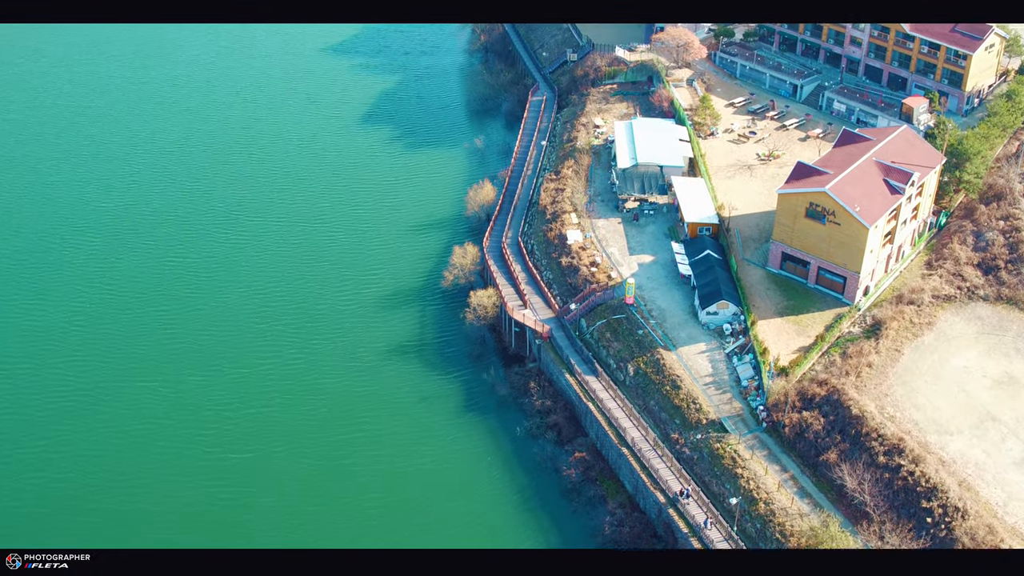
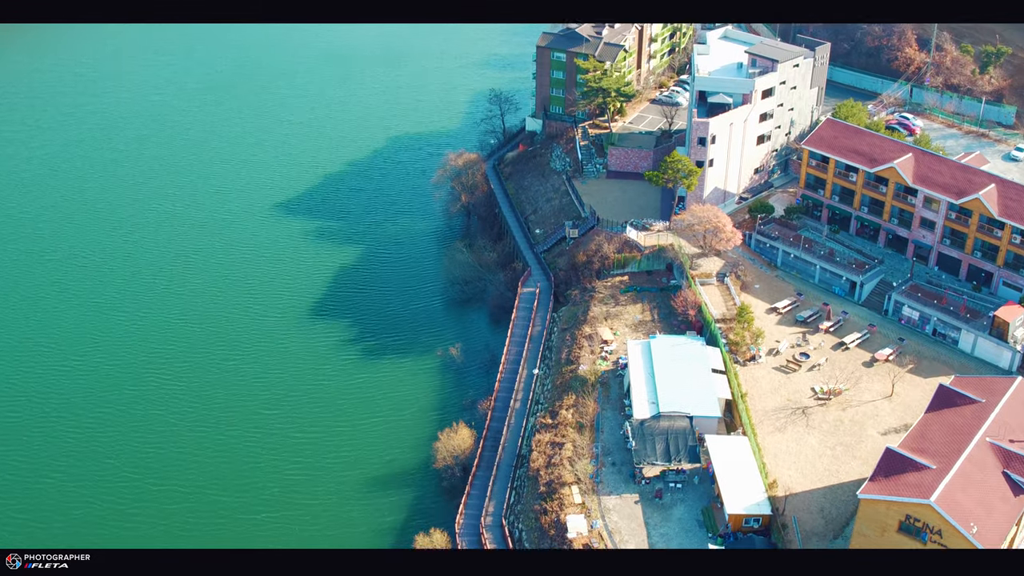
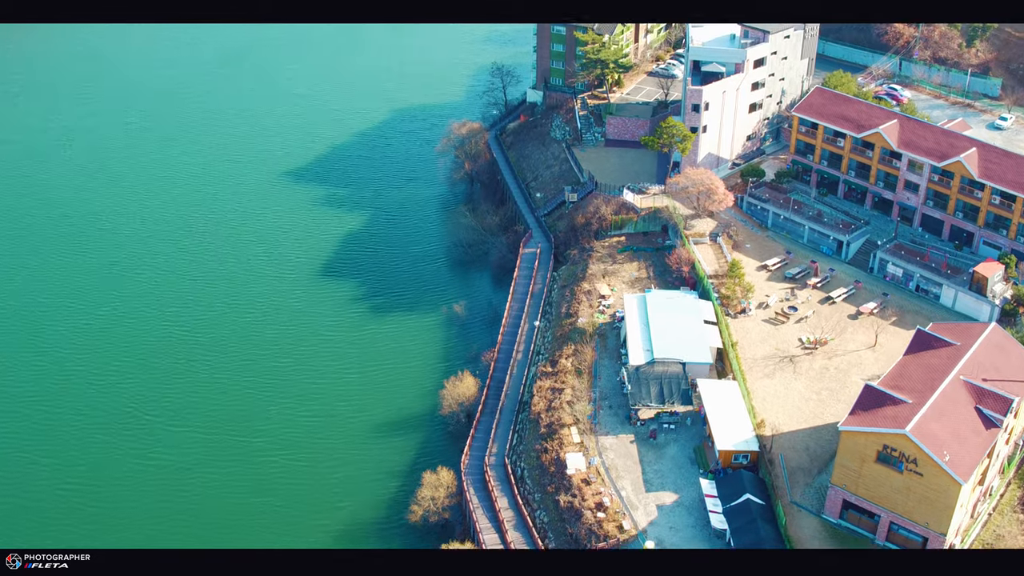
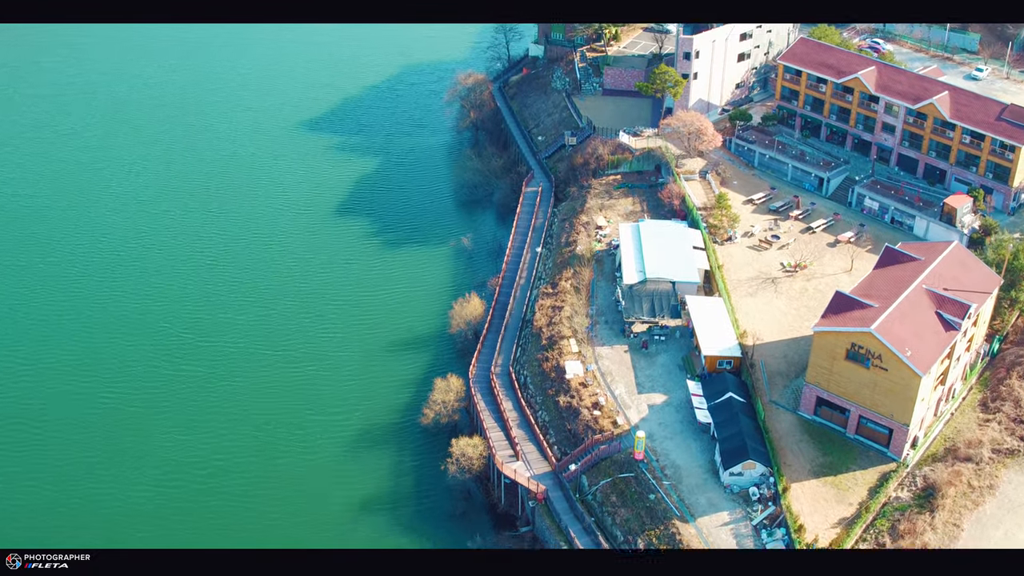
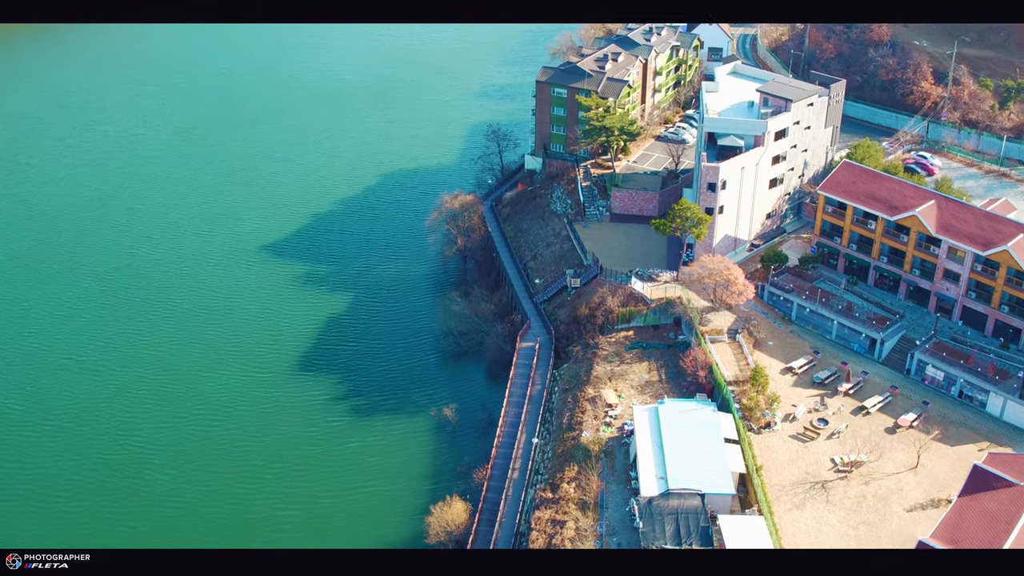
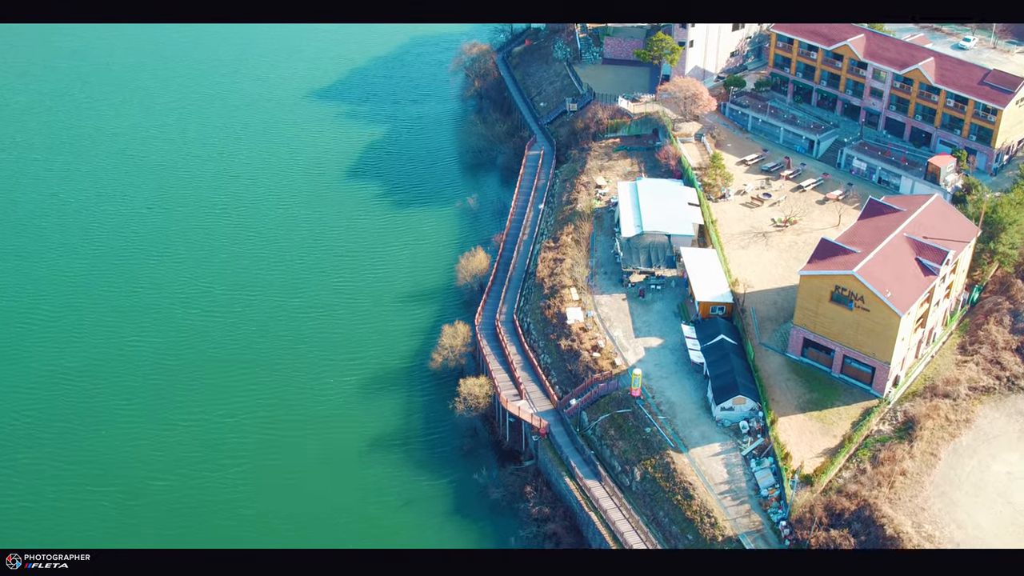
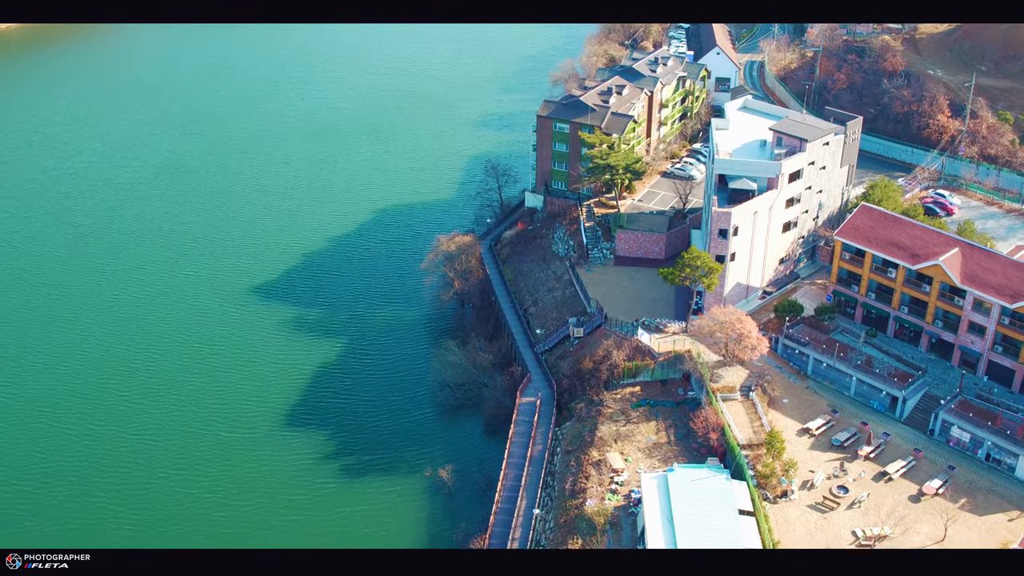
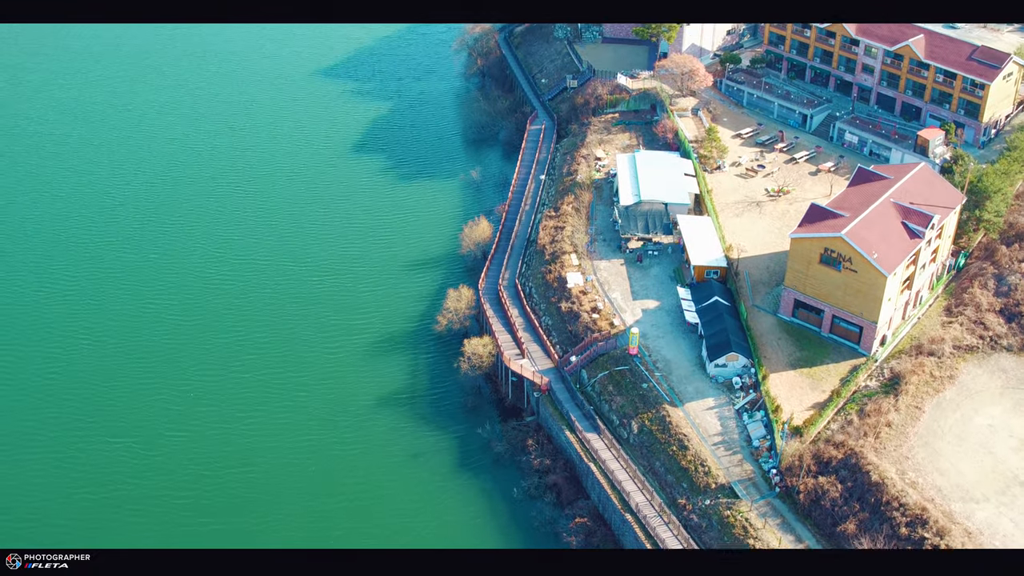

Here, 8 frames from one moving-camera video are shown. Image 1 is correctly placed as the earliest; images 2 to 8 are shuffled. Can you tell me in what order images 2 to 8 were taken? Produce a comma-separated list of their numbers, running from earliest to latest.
8, 6, 4, 3, 2, 5, 7
